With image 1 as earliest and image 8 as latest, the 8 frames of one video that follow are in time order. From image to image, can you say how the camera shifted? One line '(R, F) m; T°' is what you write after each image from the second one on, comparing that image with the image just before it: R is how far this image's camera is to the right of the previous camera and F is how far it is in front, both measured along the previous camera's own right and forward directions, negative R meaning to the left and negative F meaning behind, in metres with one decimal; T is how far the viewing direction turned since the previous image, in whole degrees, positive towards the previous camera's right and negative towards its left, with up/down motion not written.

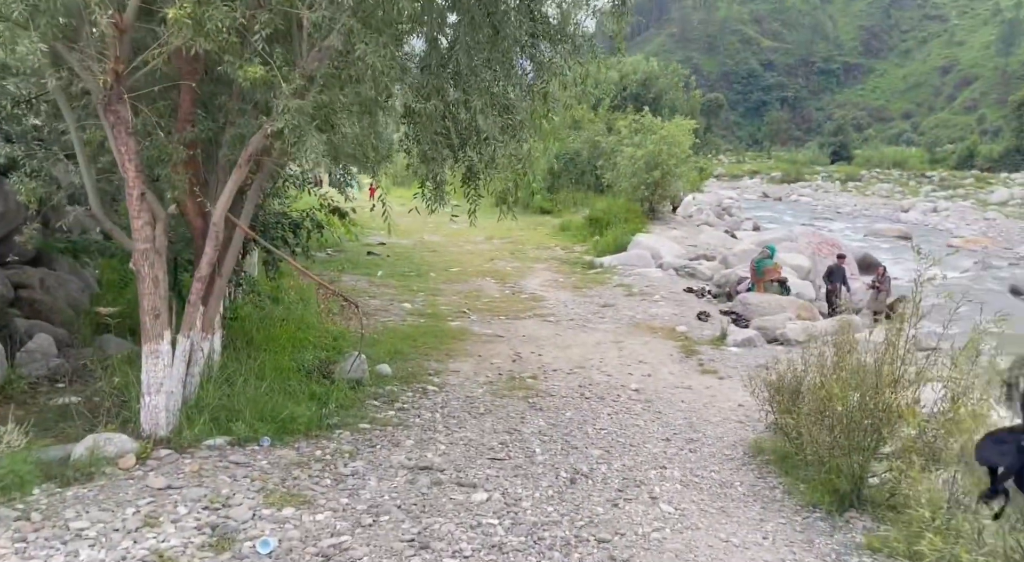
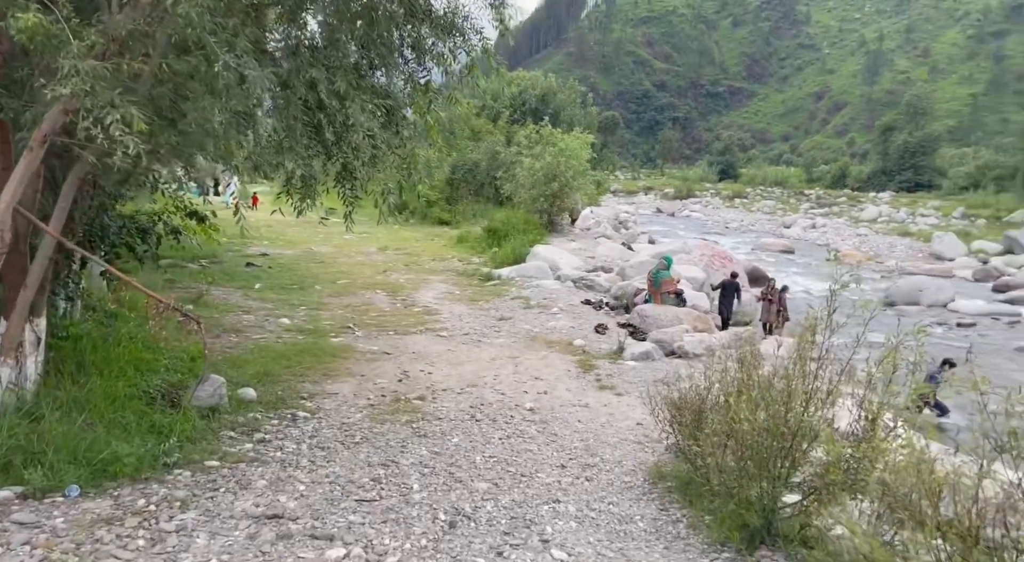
(+0.2, +0.7) m; +8°
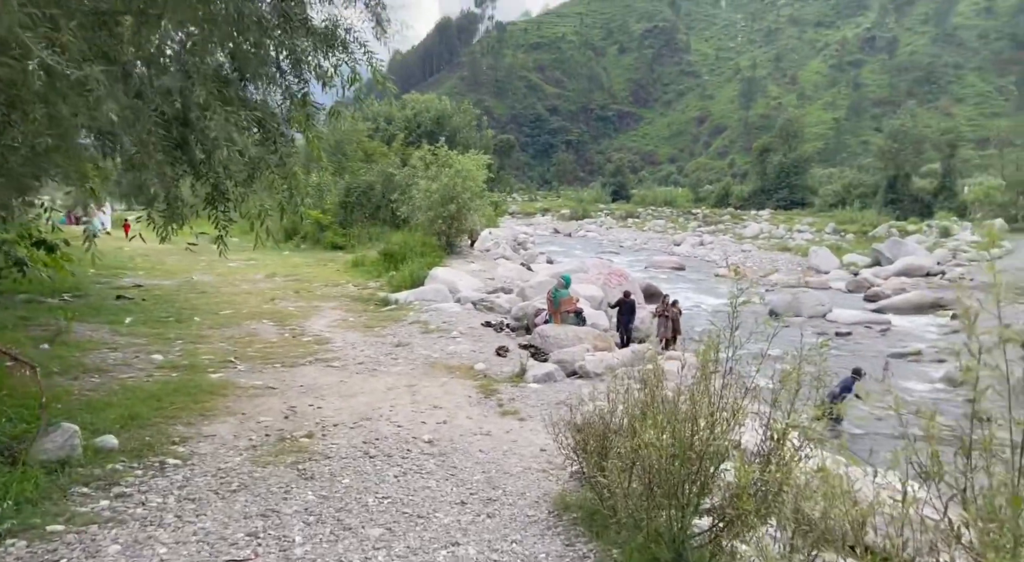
(+0.1, +0.3) m; +8°
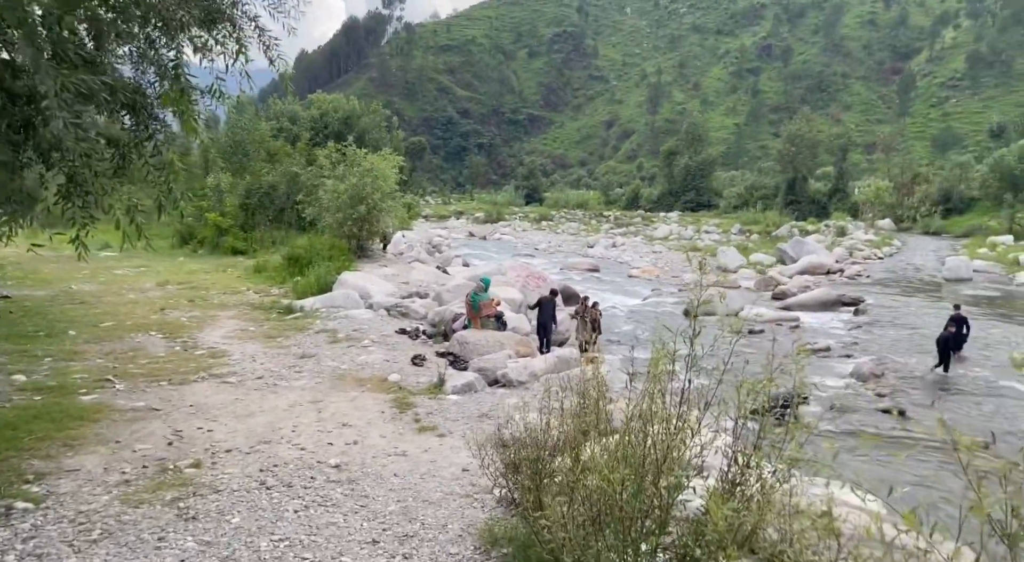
(0.0, +0.6) m; +7°
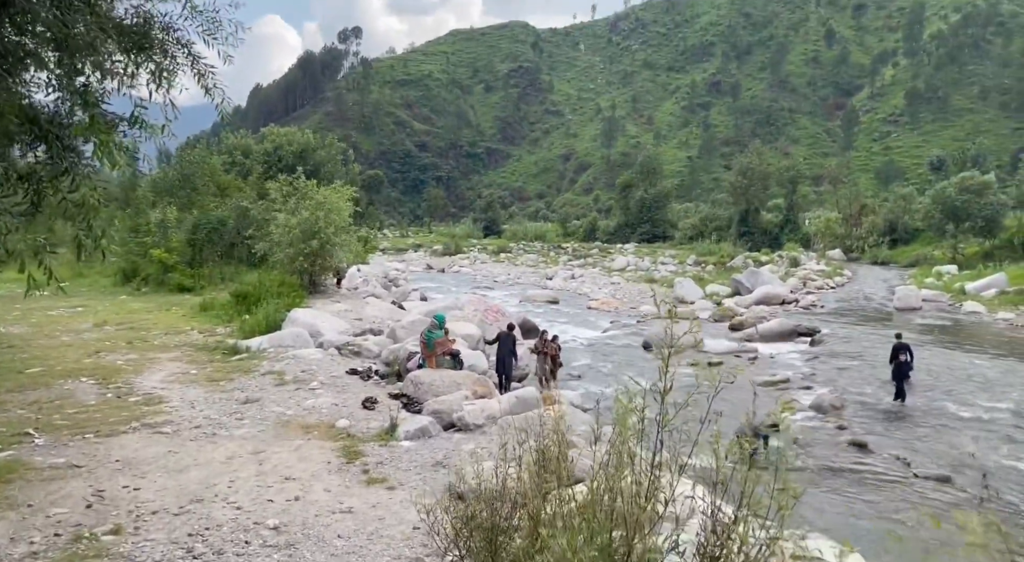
(0.0, +0.4) m; +3°
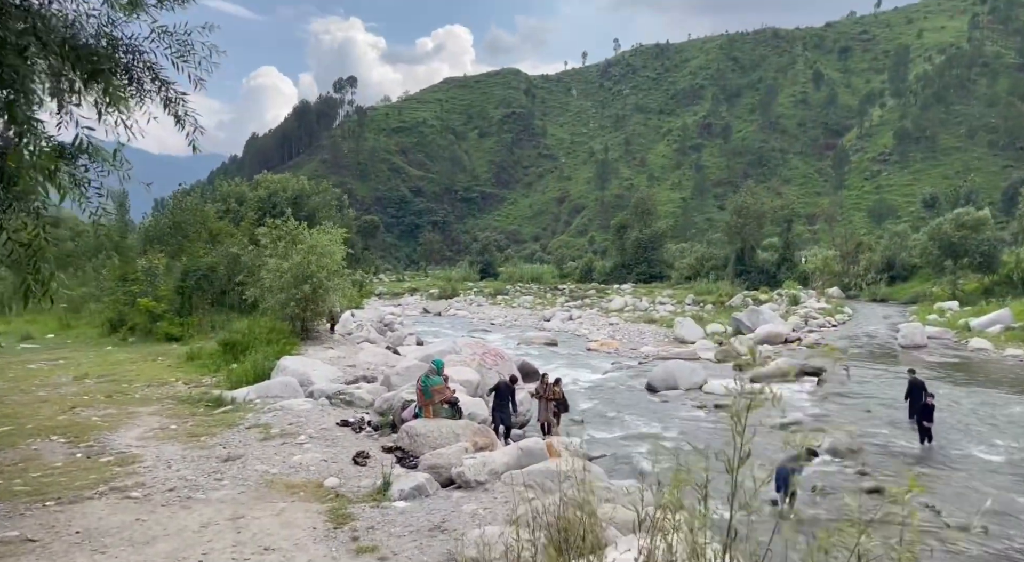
(-0.1, +0.6) m; 0°
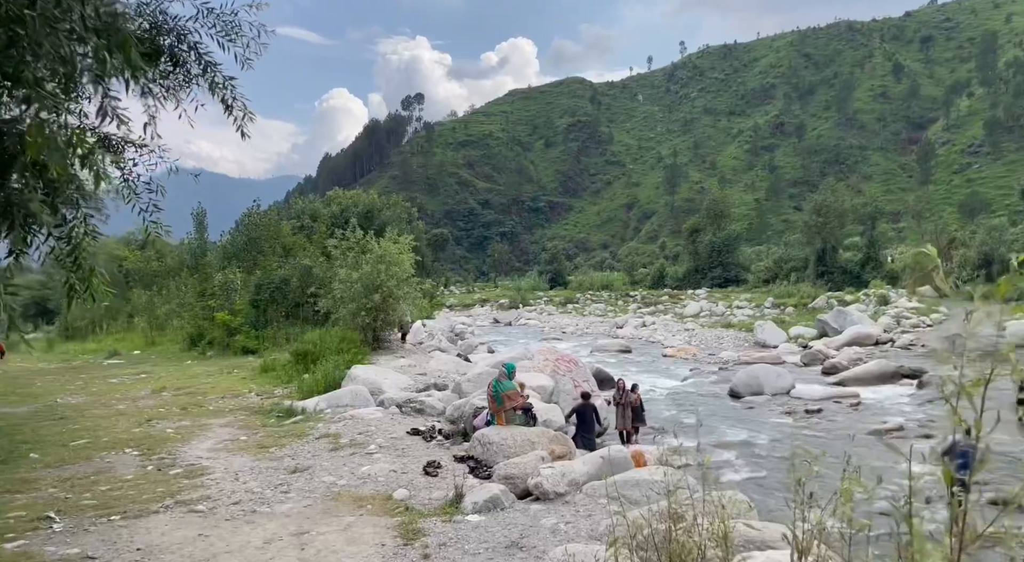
(-0.1, +0.6) m; -6°
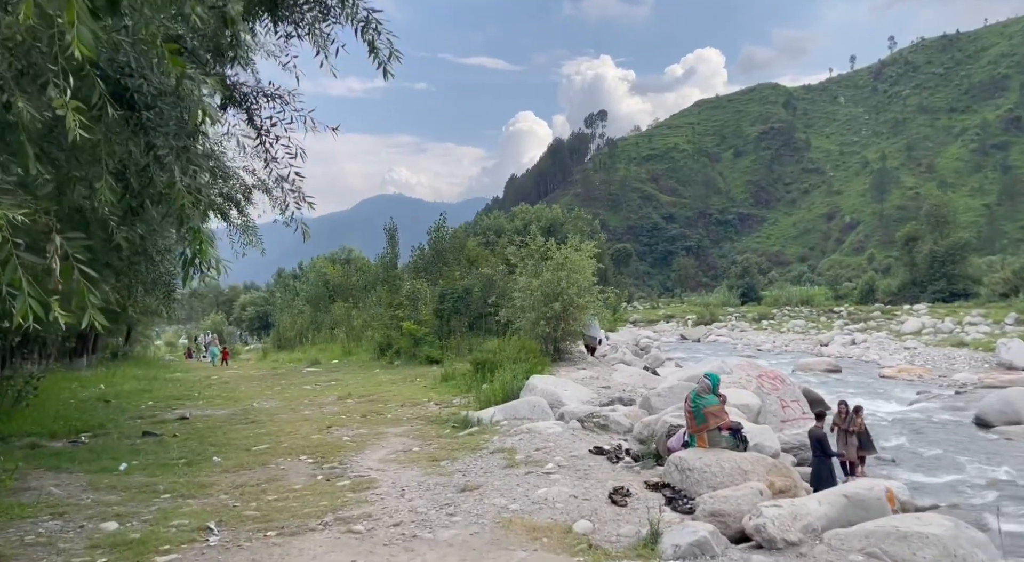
(-0.2, +1.3) m; -14°
